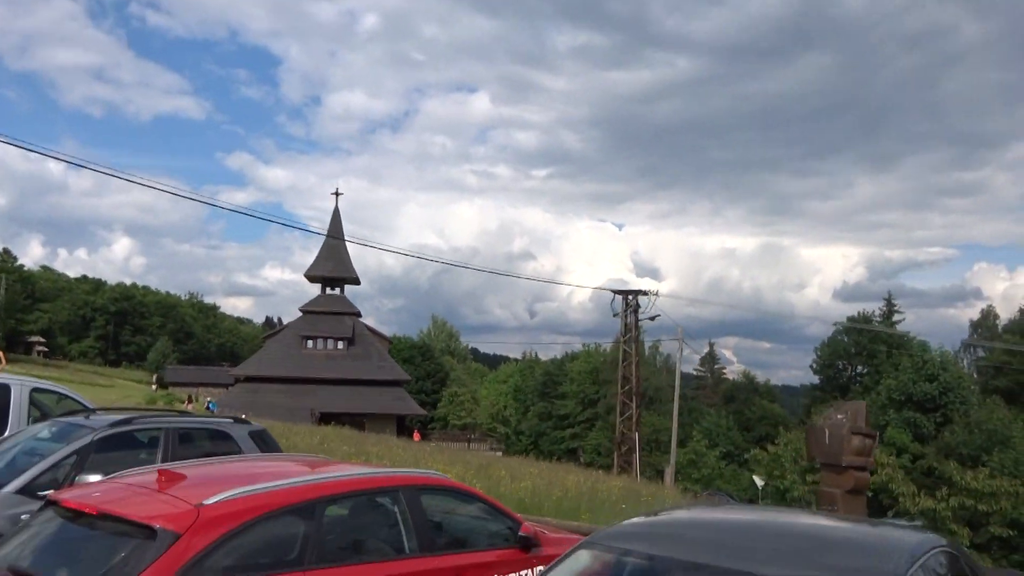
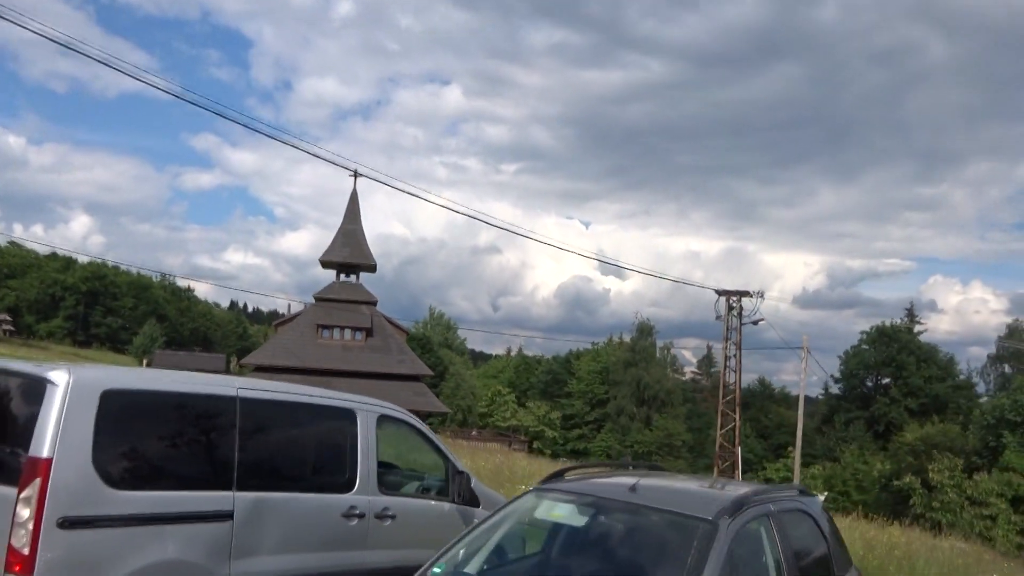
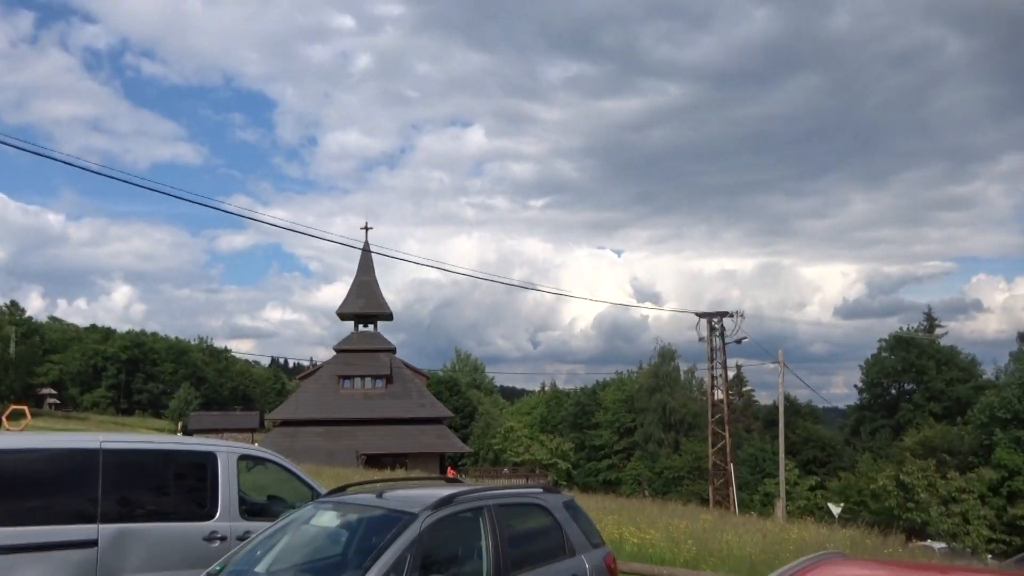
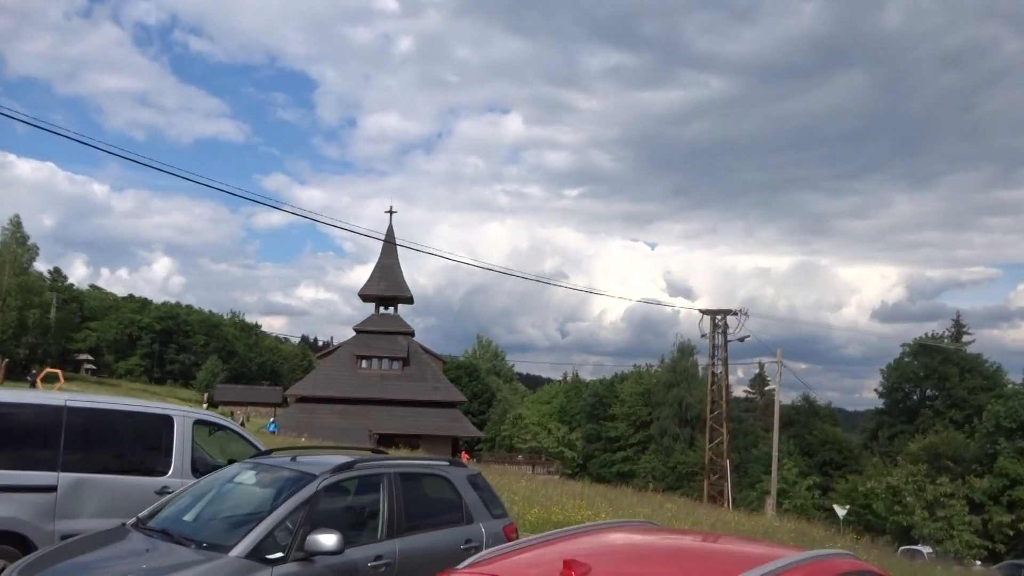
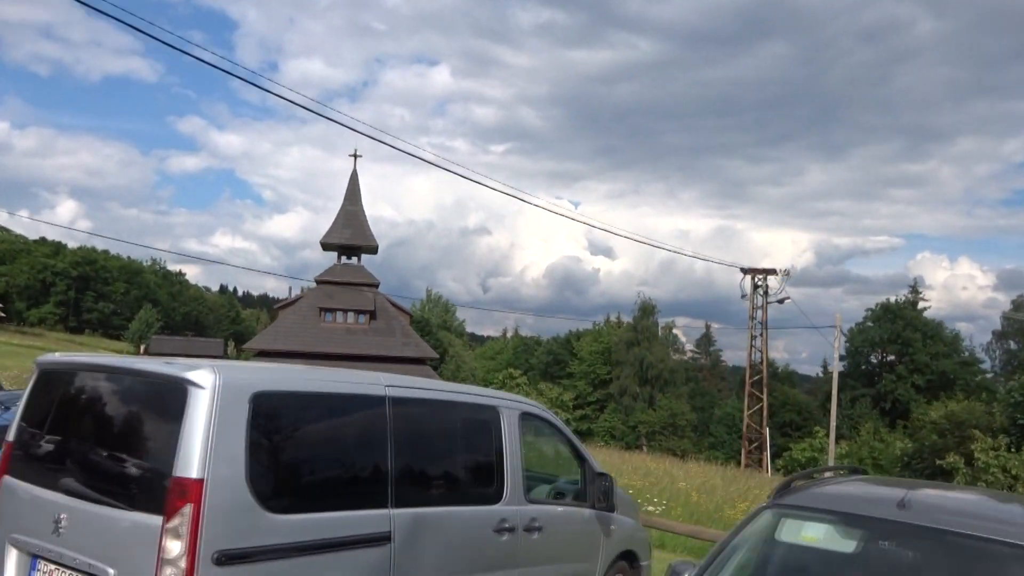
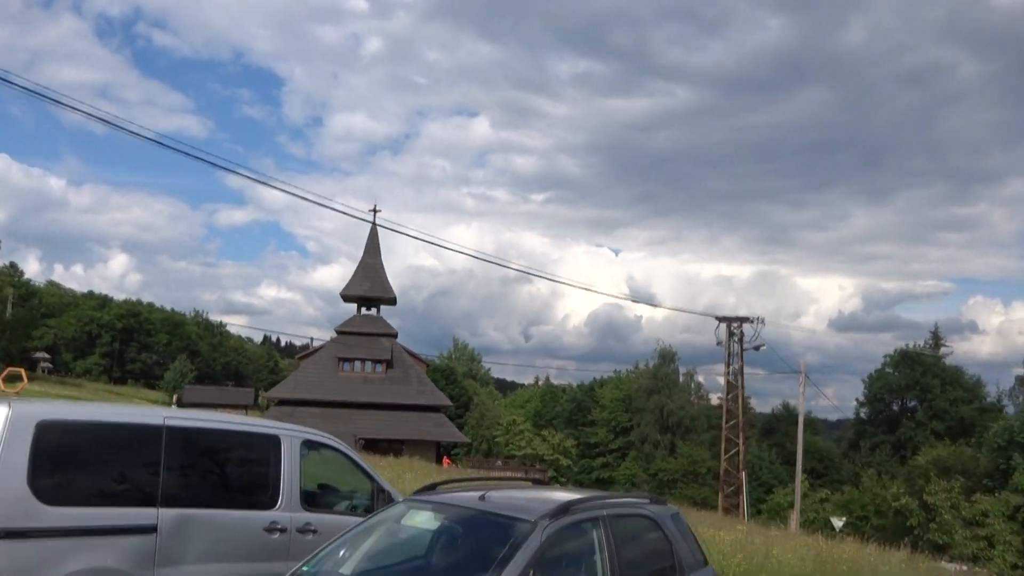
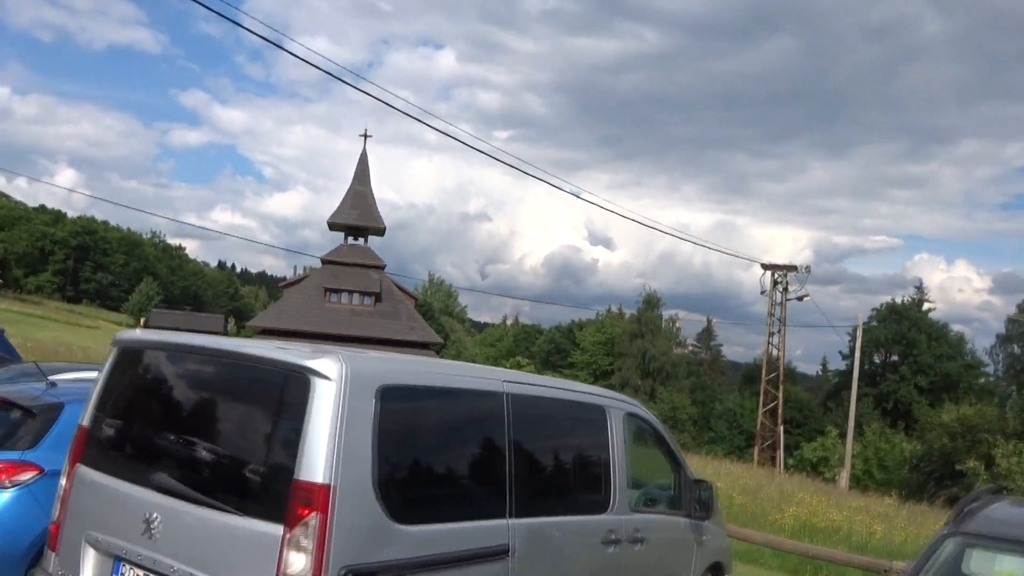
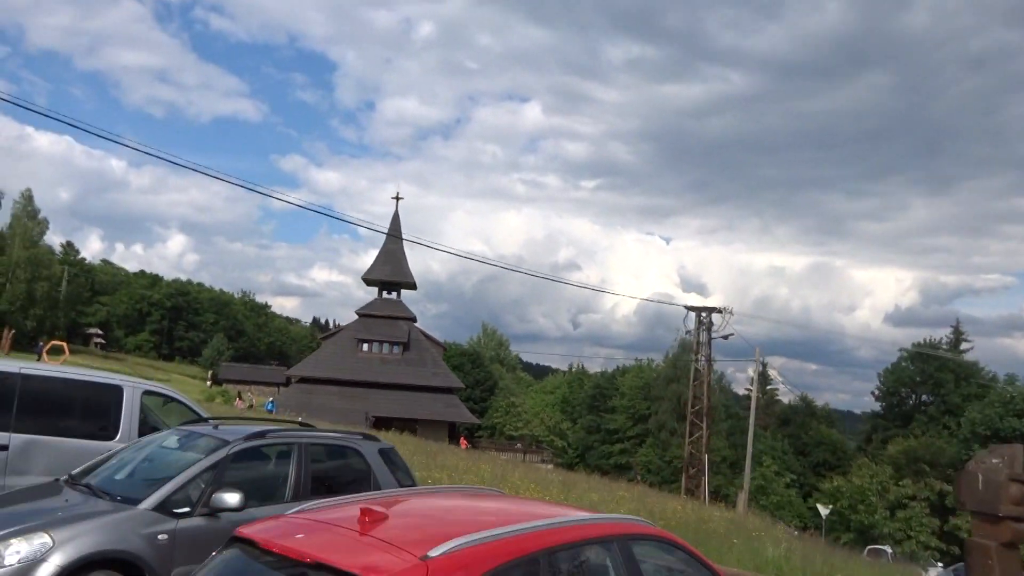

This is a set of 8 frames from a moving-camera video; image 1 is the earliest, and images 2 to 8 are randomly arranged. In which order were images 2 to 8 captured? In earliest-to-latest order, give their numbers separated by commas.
8, 4, 3, 6, 2, 5, 7
